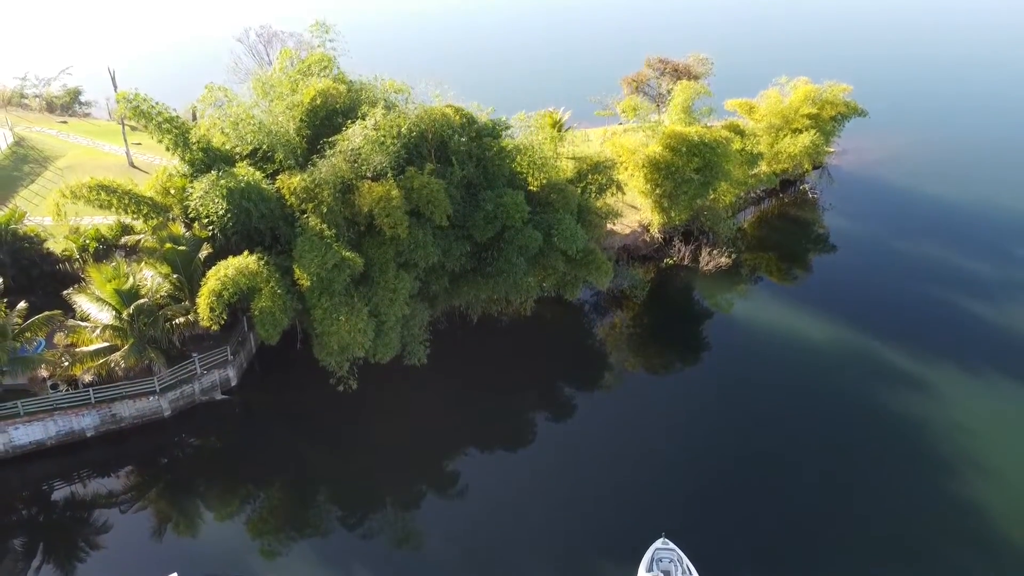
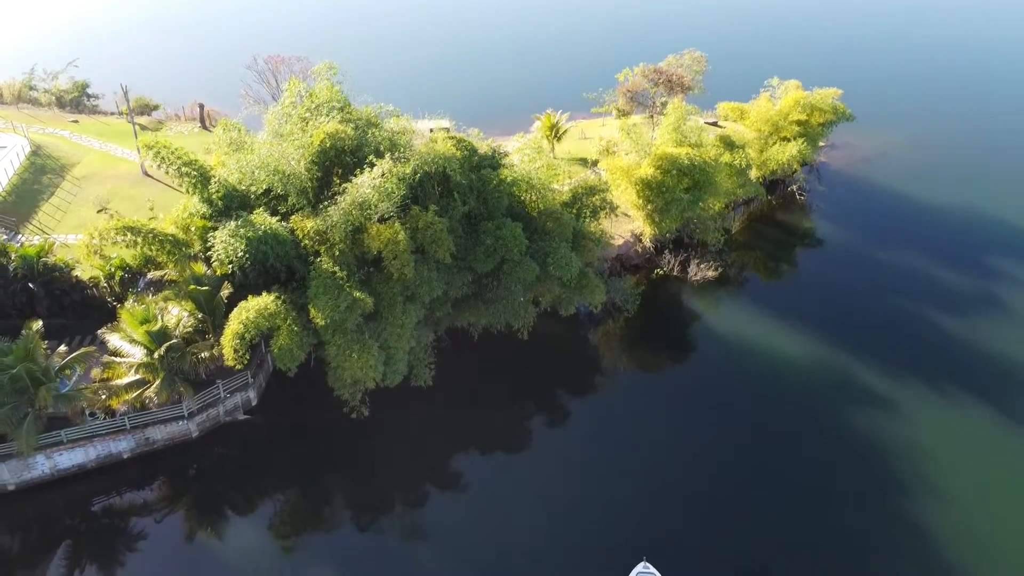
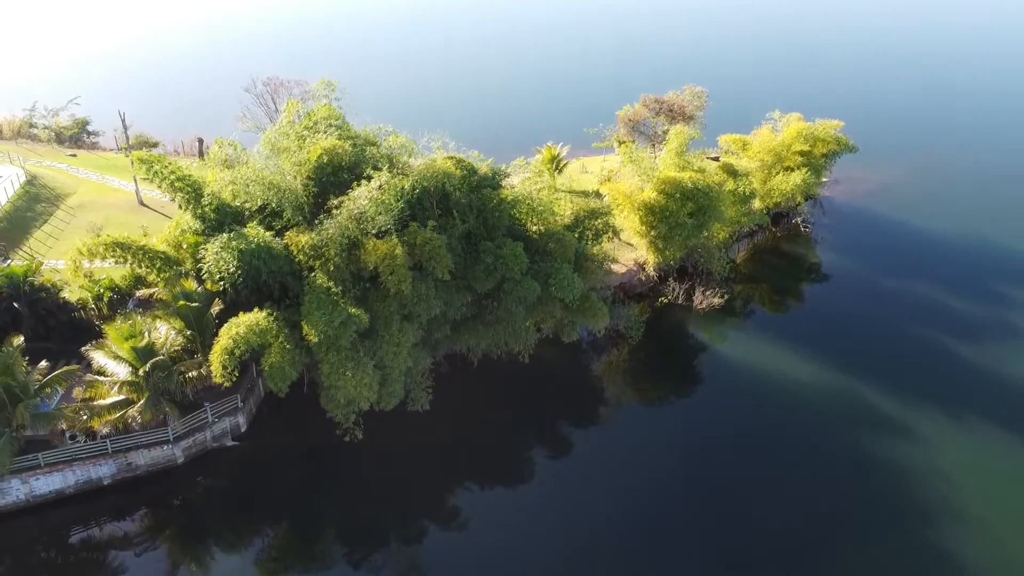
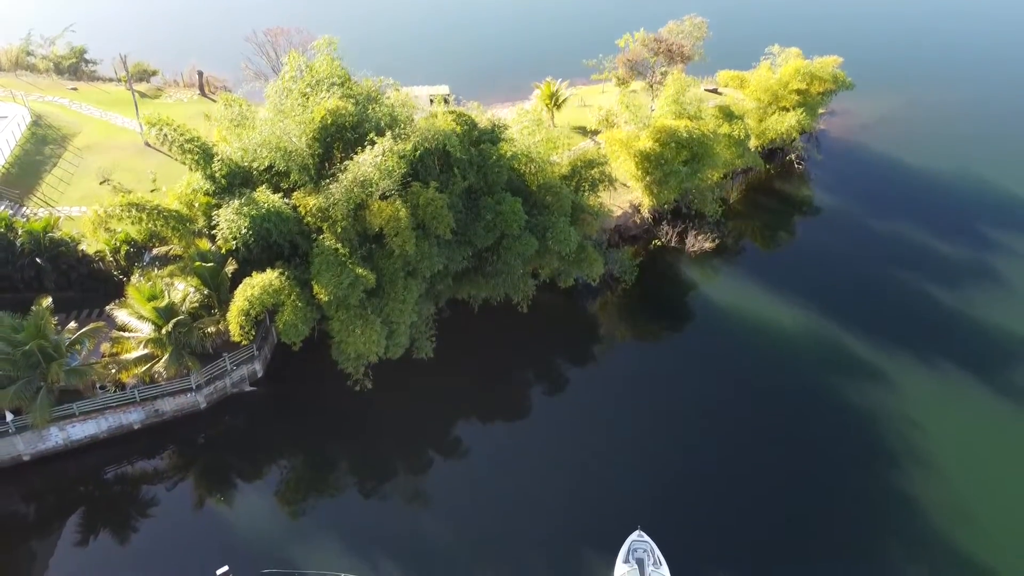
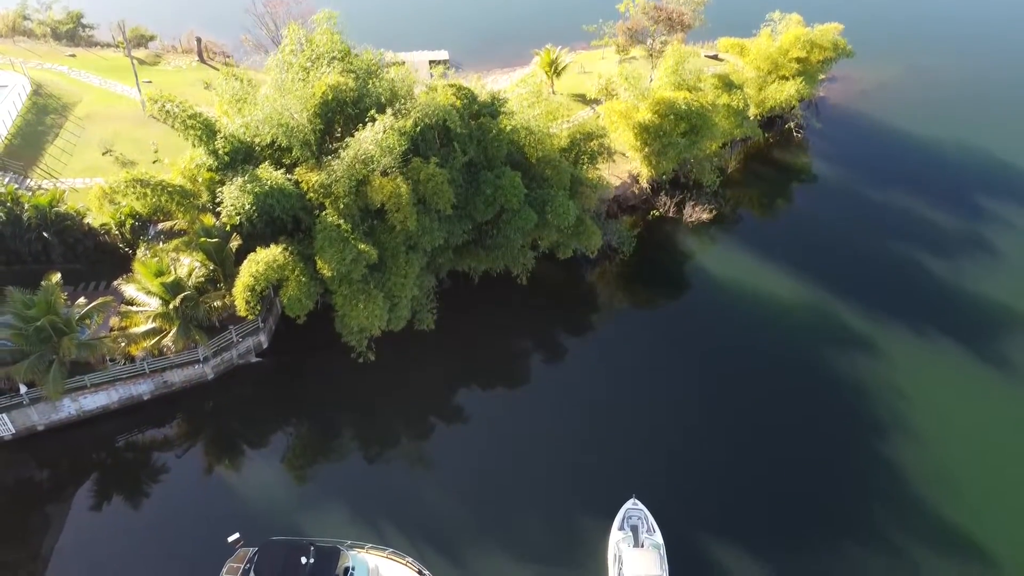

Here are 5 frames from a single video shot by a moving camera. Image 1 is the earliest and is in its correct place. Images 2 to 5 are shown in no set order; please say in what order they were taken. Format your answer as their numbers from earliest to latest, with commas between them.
3, 2, 4, 5
